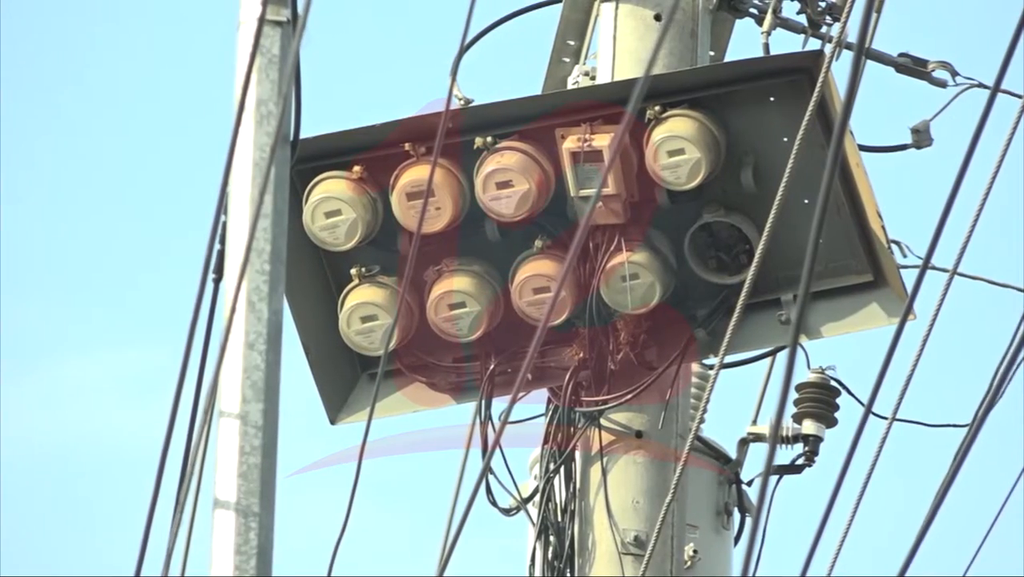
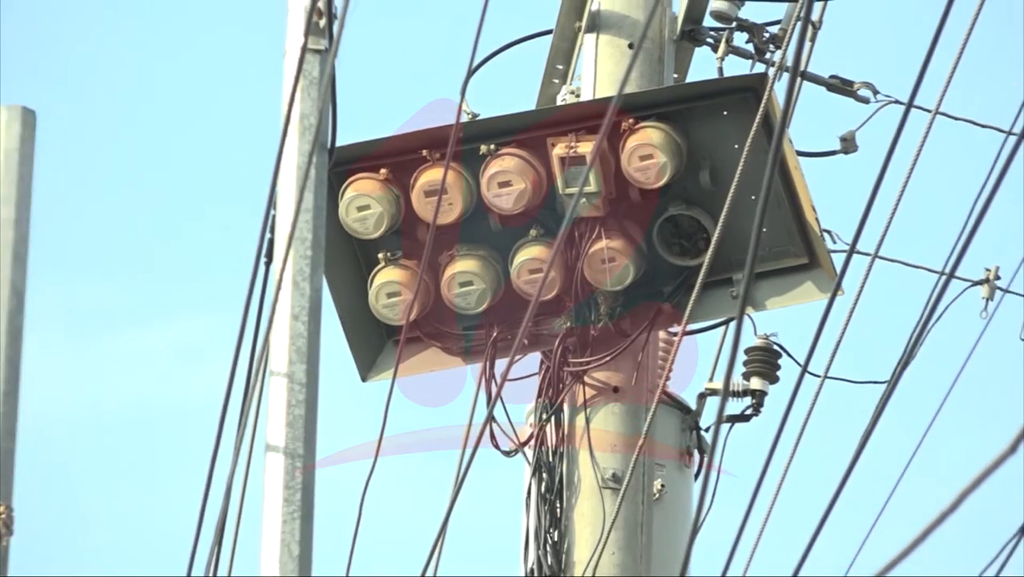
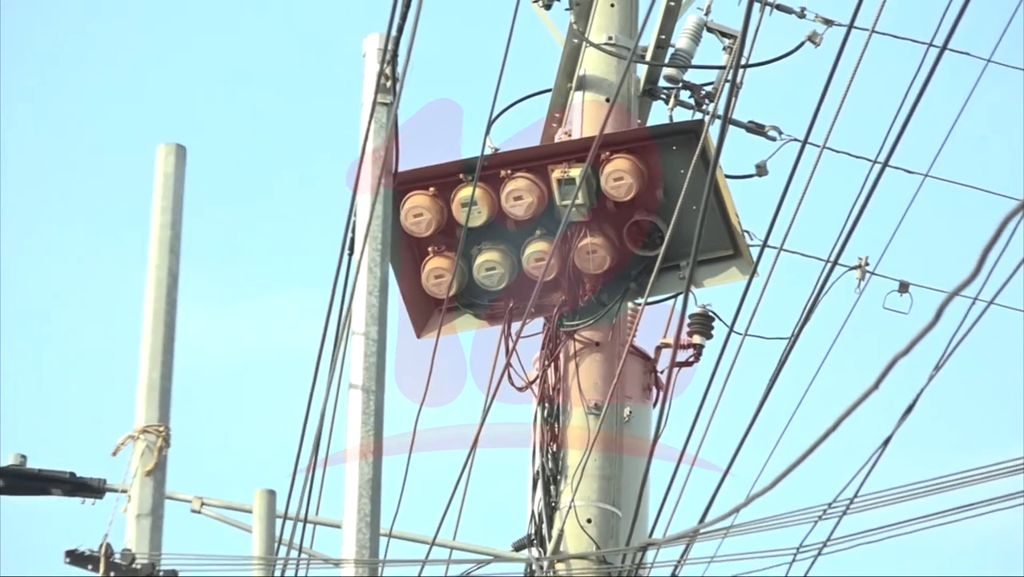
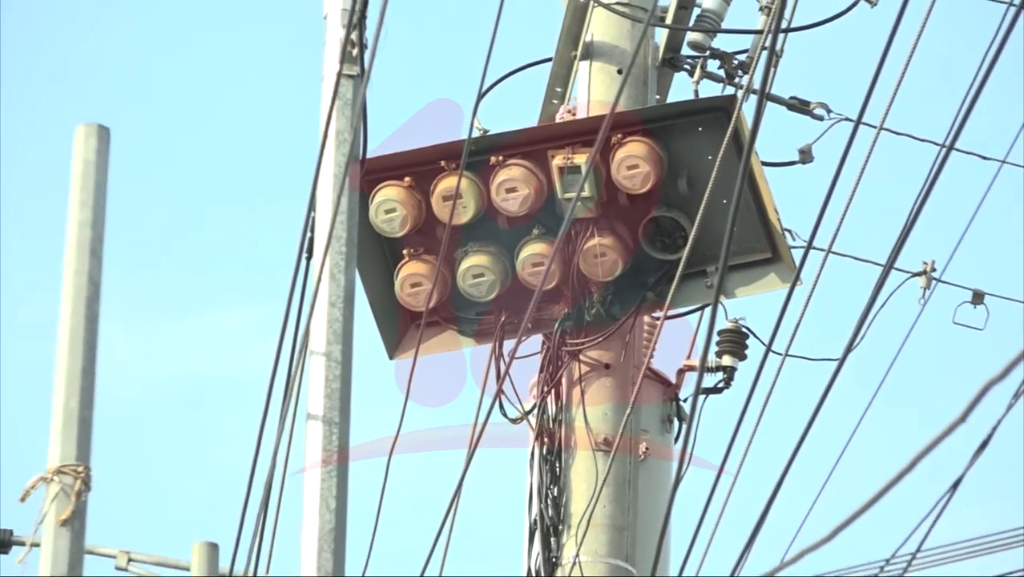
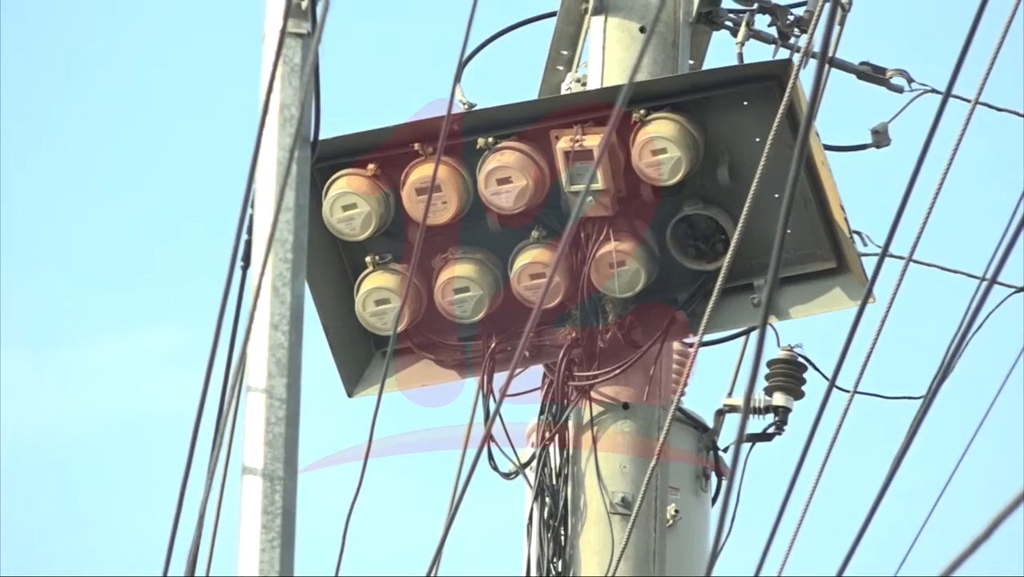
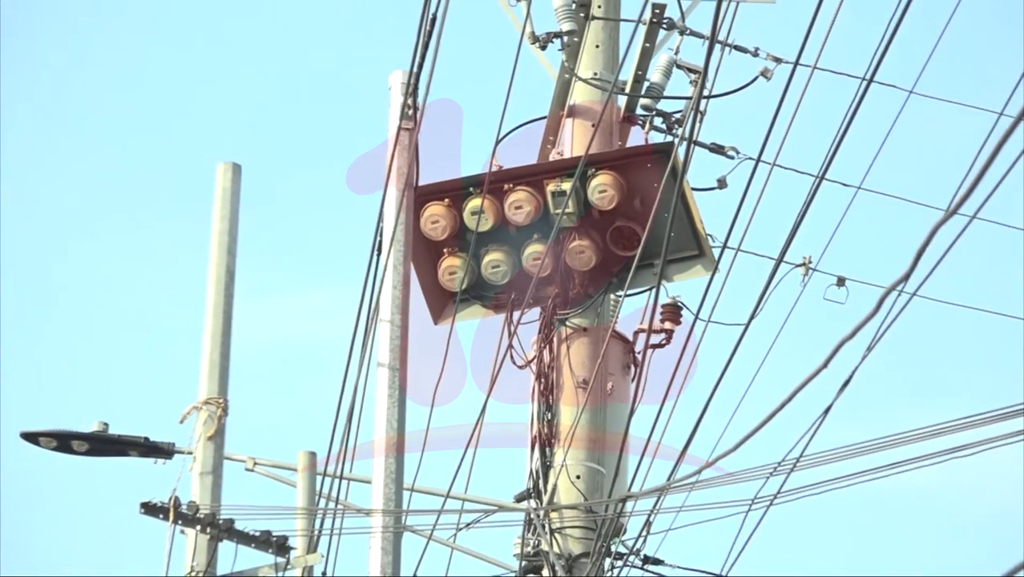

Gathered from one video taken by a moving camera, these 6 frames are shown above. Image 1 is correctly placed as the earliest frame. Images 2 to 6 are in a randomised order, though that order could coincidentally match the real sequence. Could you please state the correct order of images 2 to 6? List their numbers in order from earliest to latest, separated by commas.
5, 2, 4, 3, 6
